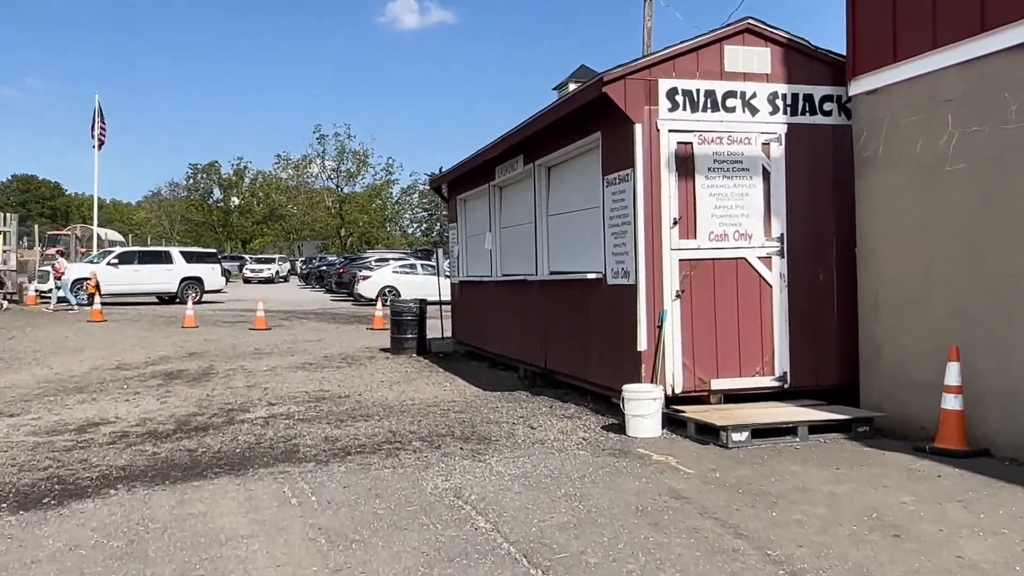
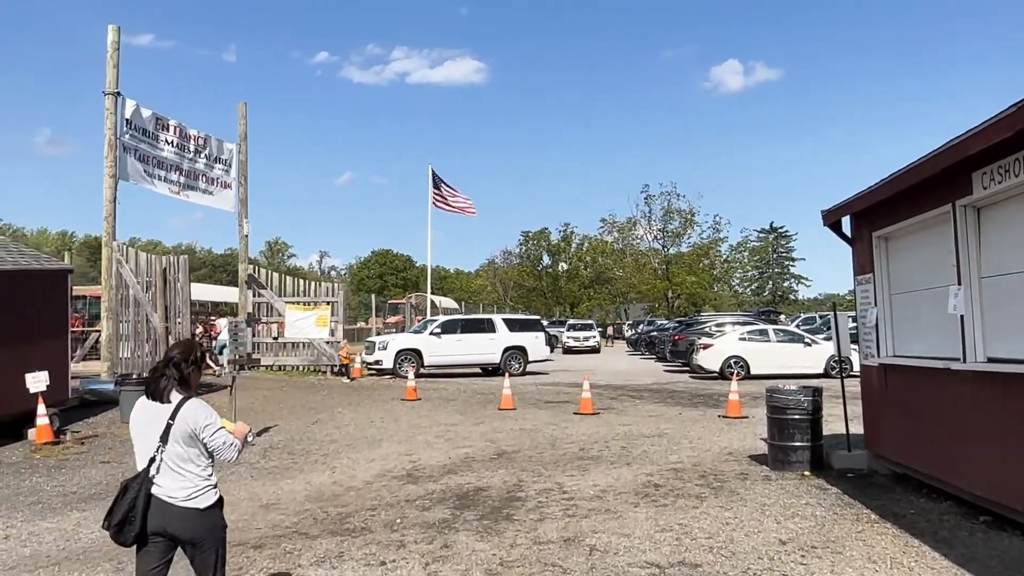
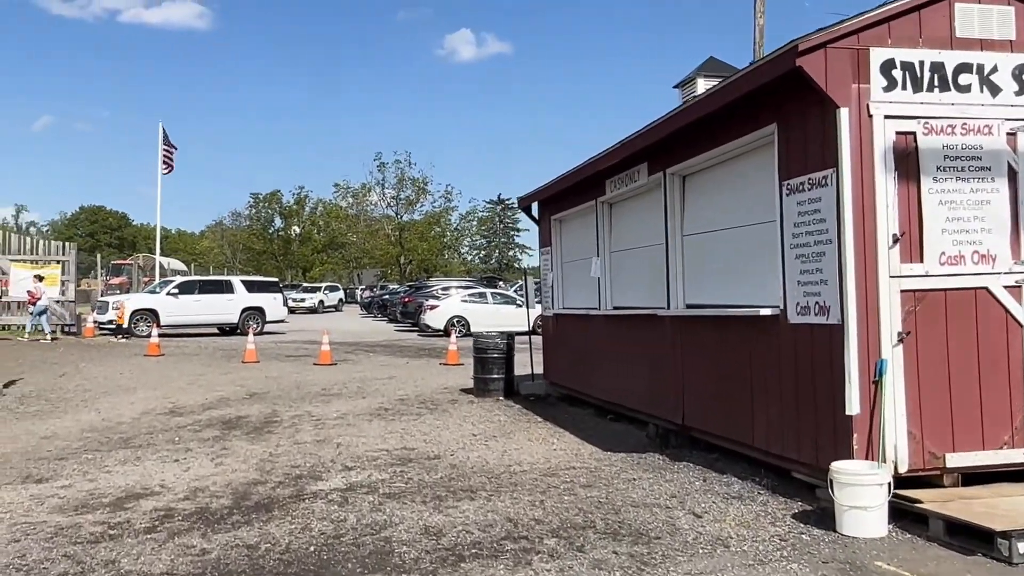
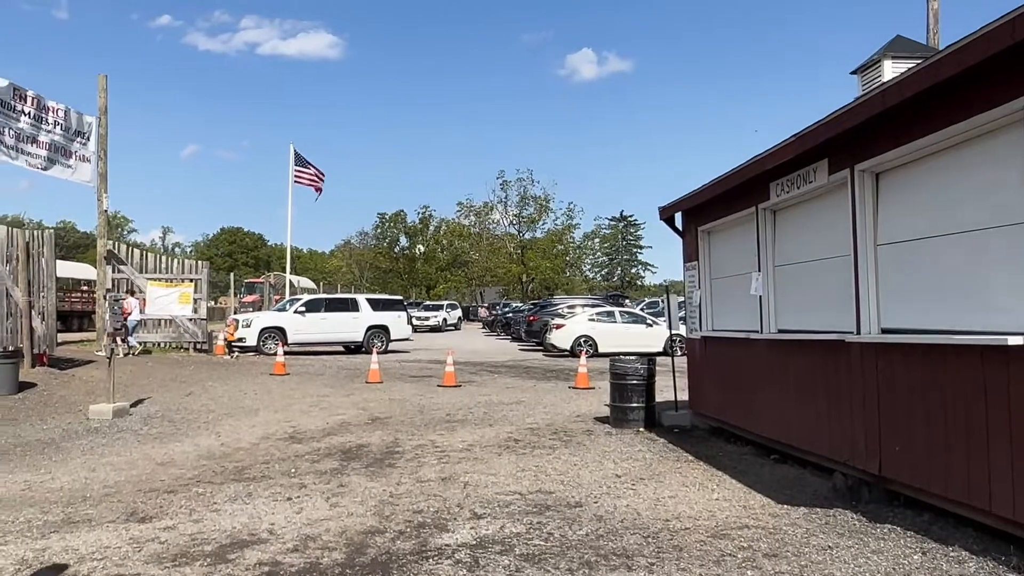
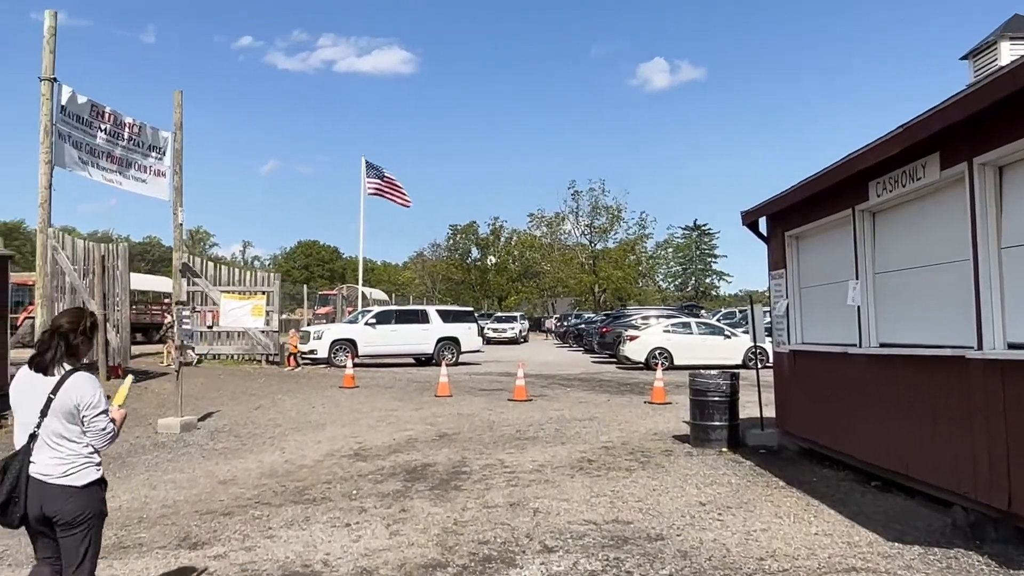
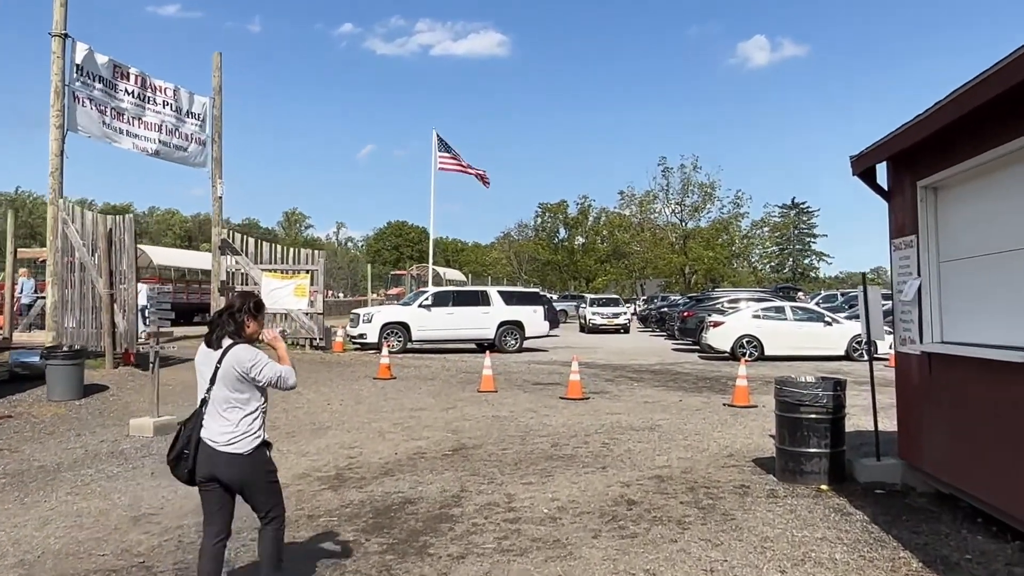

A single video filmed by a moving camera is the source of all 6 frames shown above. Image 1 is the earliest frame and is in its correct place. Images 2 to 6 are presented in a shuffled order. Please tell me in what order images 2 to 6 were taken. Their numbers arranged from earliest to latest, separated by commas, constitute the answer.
3, 4, 5, 2, 6
